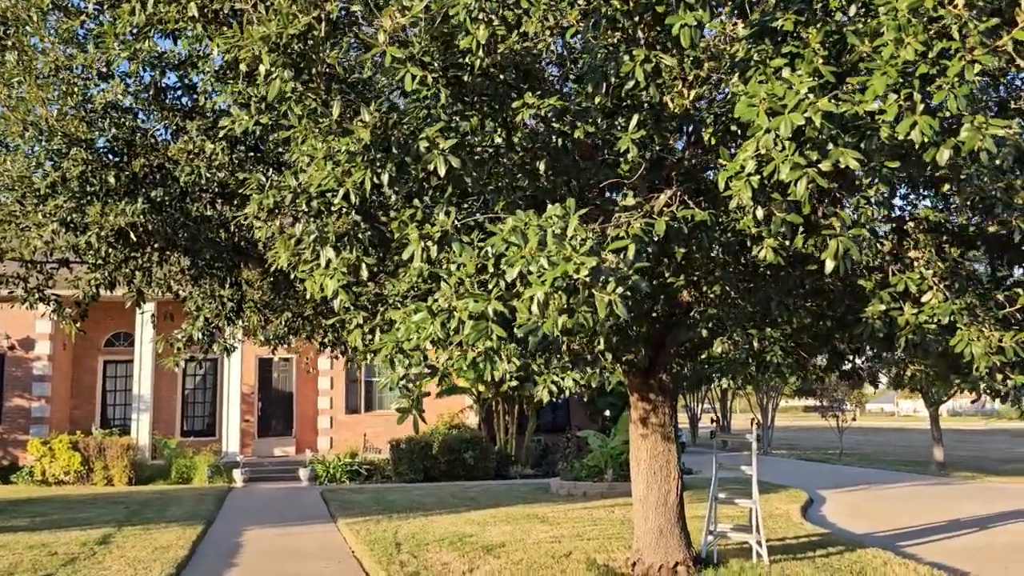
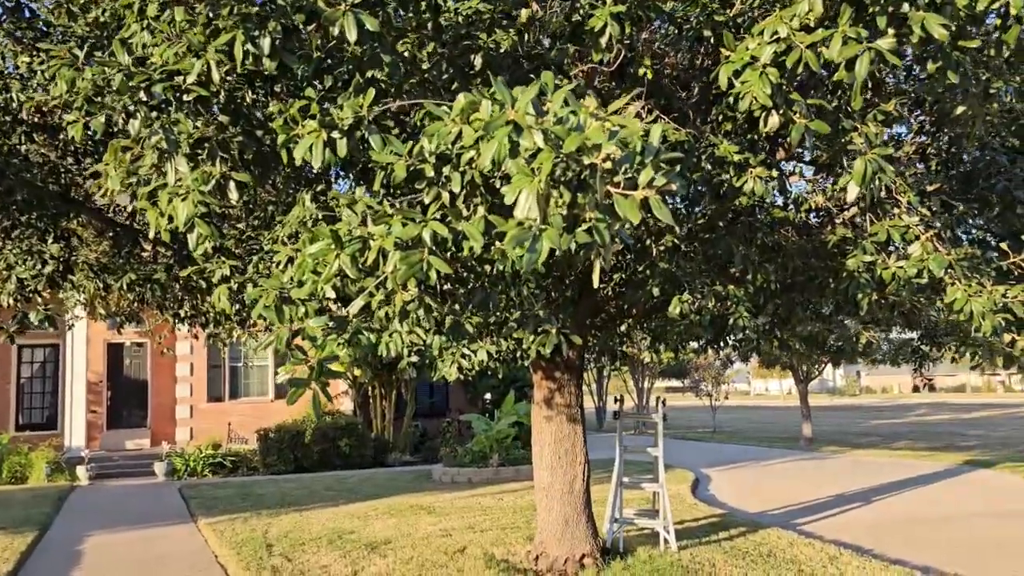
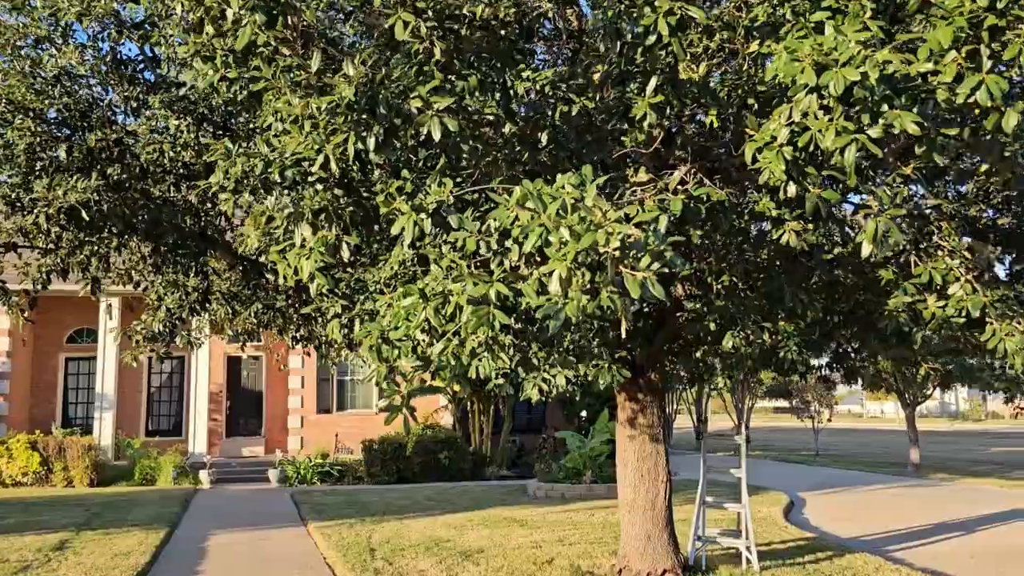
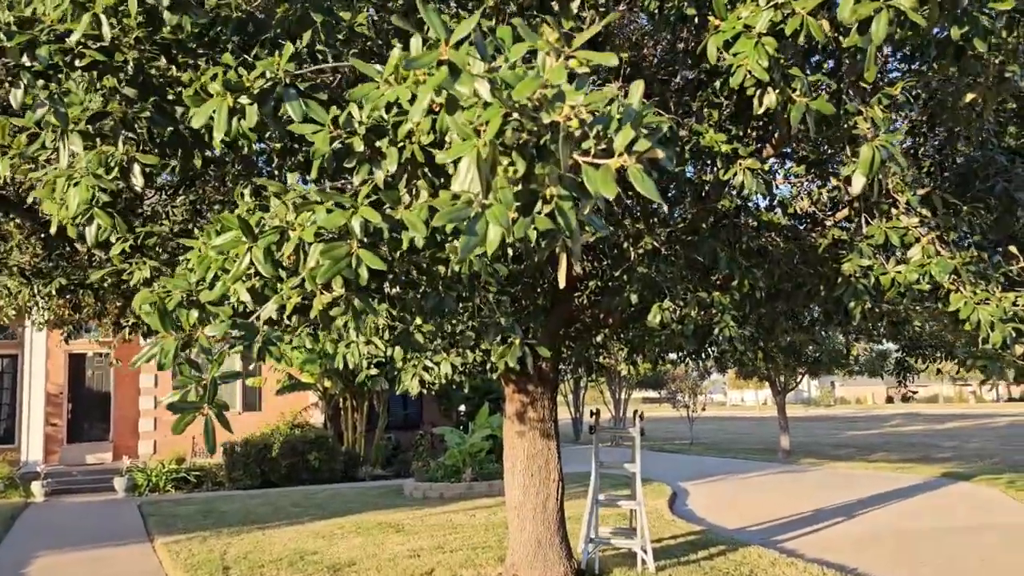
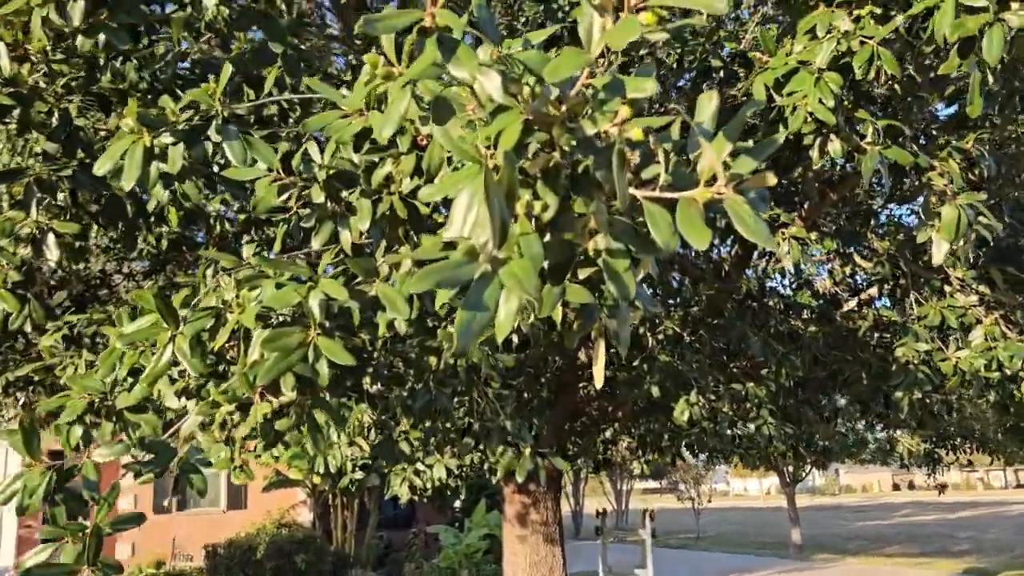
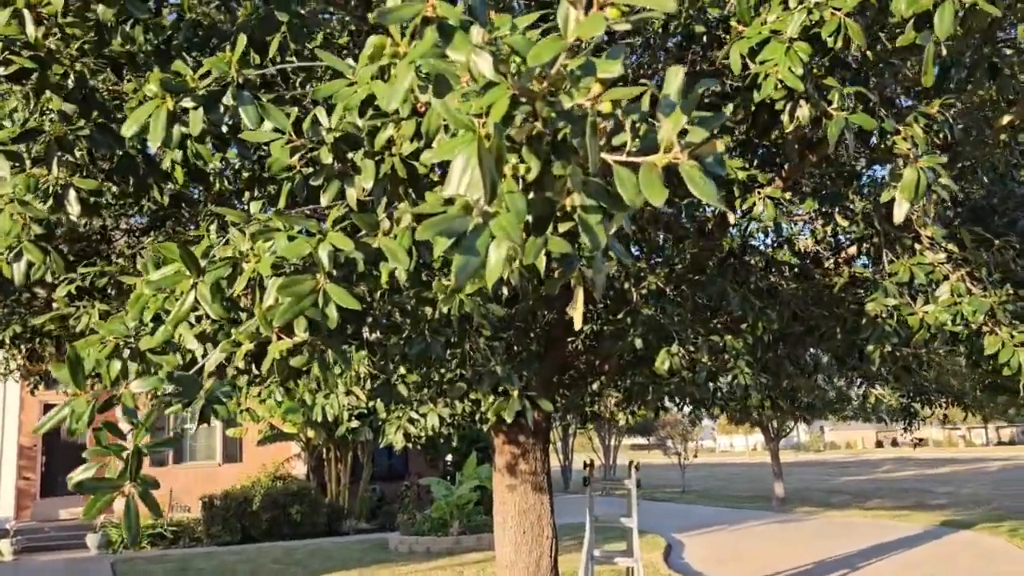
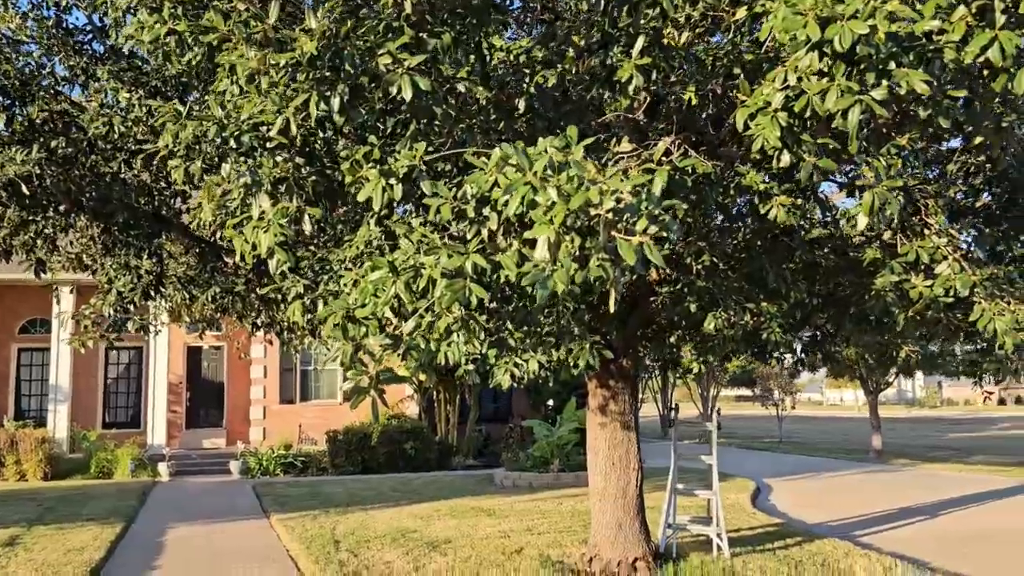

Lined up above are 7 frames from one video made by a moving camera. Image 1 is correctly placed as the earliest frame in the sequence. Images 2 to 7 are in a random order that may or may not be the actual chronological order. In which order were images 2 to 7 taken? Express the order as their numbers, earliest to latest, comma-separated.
3, 7, 2, 4, 6, 5
